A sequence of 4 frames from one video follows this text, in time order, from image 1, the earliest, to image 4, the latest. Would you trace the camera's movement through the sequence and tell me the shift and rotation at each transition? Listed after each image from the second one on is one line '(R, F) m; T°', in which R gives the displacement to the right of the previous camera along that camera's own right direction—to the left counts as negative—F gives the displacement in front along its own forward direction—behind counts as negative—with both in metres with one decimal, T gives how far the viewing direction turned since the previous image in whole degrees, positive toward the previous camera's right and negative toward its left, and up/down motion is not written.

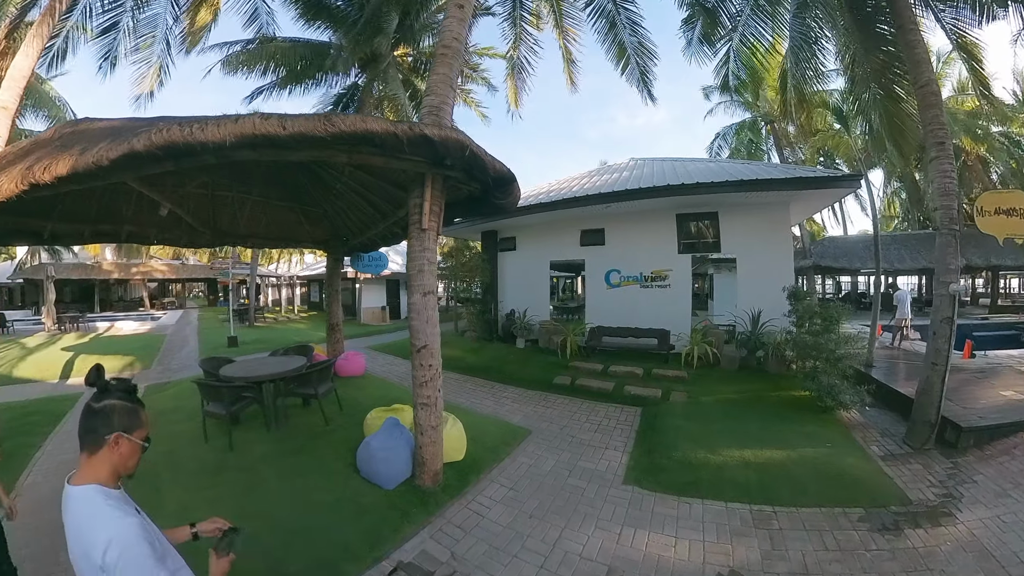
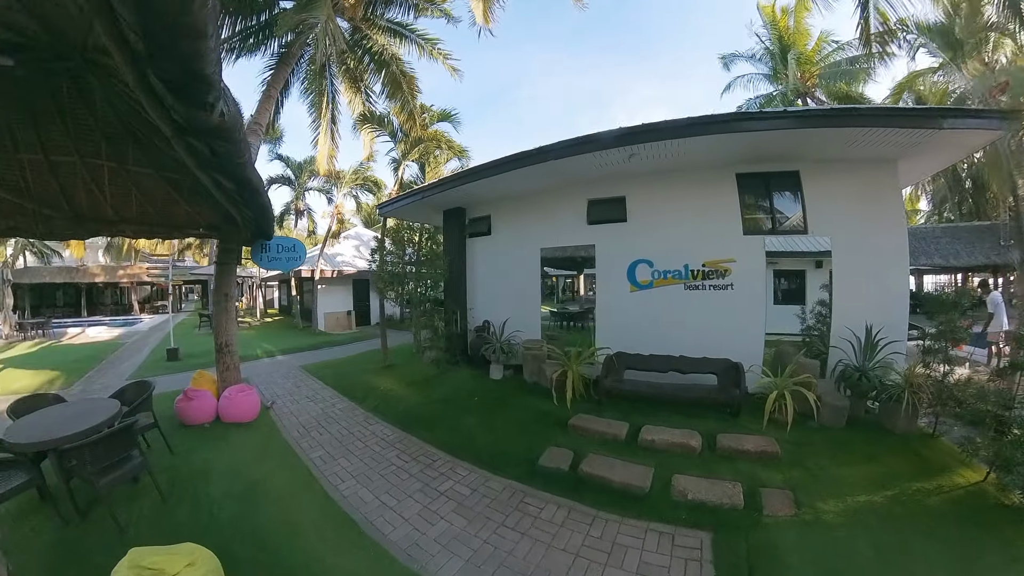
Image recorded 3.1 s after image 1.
(+2.1, +2.7) m; -1°
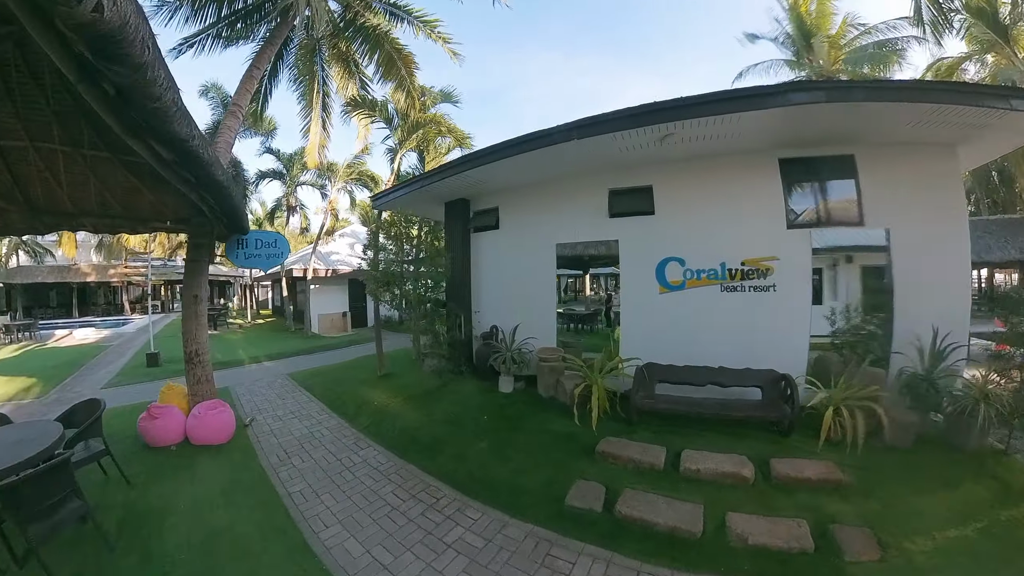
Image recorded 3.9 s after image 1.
(-0.6, +0.6) m; 0°
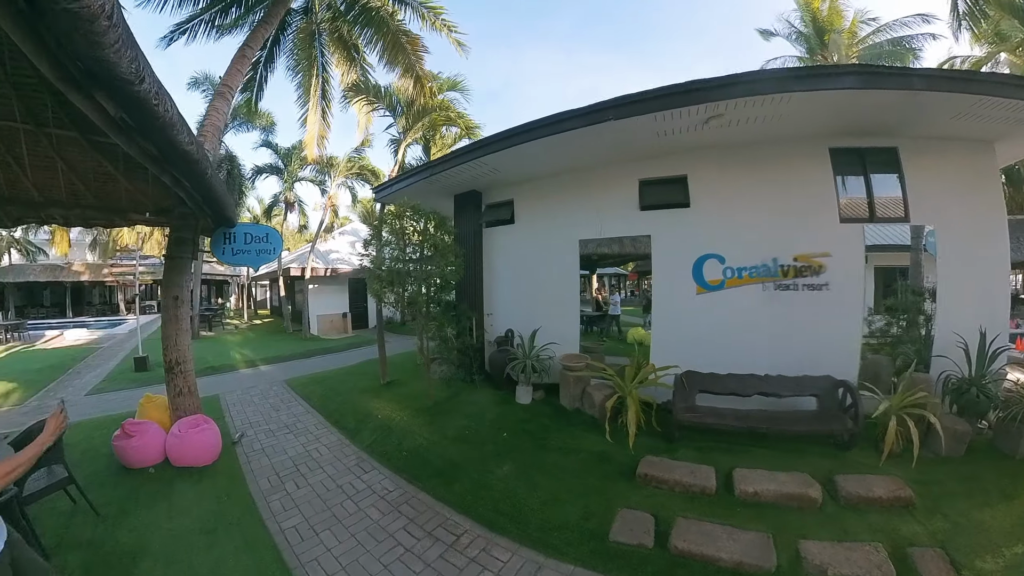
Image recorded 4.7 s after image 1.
(-0.9, +0.4) m; 0°
